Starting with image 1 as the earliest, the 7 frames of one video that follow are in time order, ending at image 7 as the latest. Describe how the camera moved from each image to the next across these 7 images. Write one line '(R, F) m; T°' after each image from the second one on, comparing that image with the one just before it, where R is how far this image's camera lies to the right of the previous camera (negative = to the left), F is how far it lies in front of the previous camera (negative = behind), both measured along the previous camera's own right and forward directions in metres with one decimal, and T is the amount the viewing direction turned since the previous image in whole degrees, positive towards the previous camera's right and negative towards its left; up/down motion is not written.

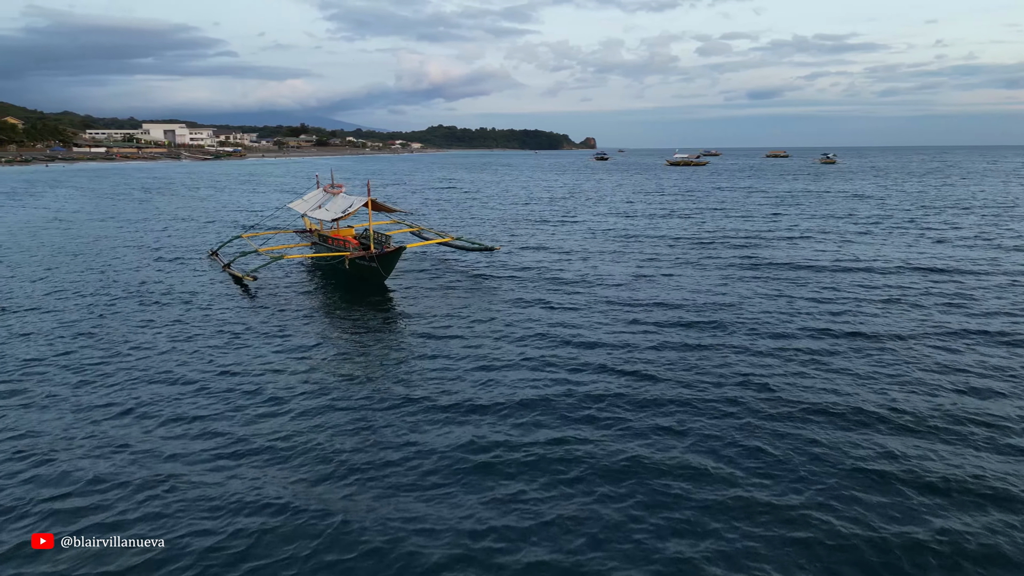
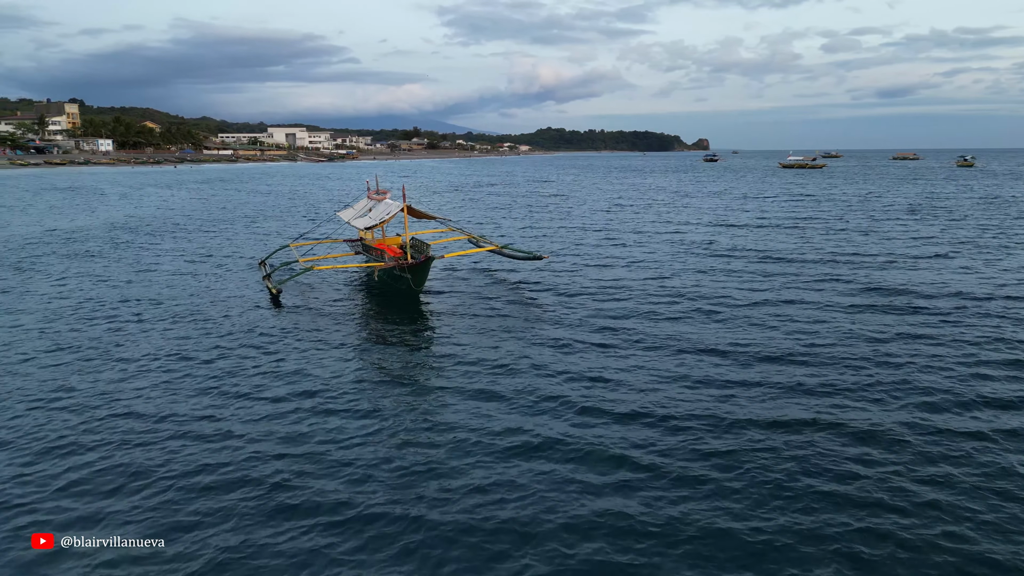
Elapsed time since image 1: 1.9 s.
(+1.4, +1.8) m; -8°
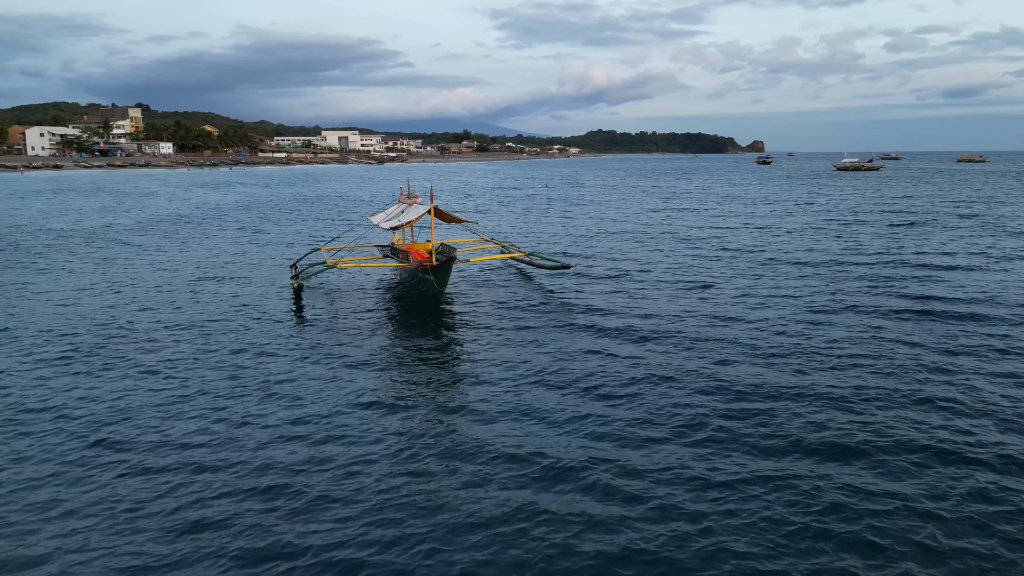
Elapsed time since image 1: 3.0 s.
(+0.7, +0.2) m; -4°
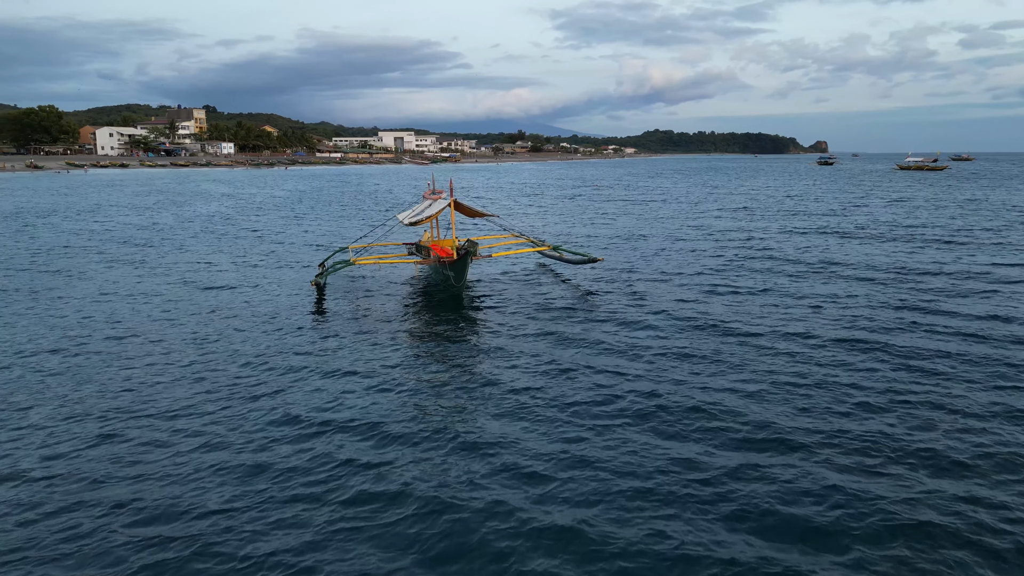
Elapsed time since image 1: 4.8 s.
(+0.9, +0.2) m; -4°
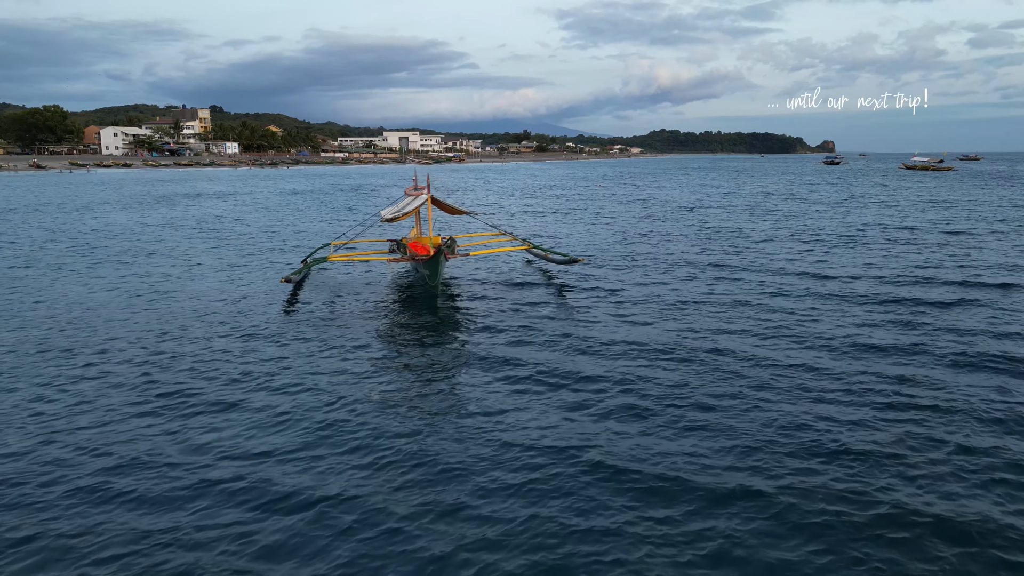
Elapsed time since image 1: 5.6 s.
(+0.7, +0.3) m; 0°
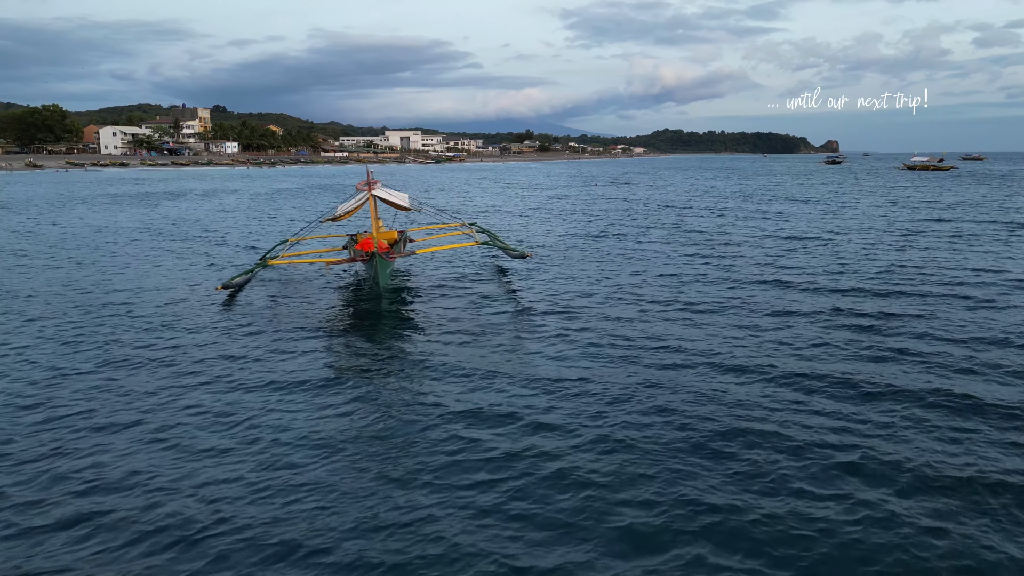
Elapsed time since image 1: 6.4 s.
(+0.9, +0.4) m; 0°
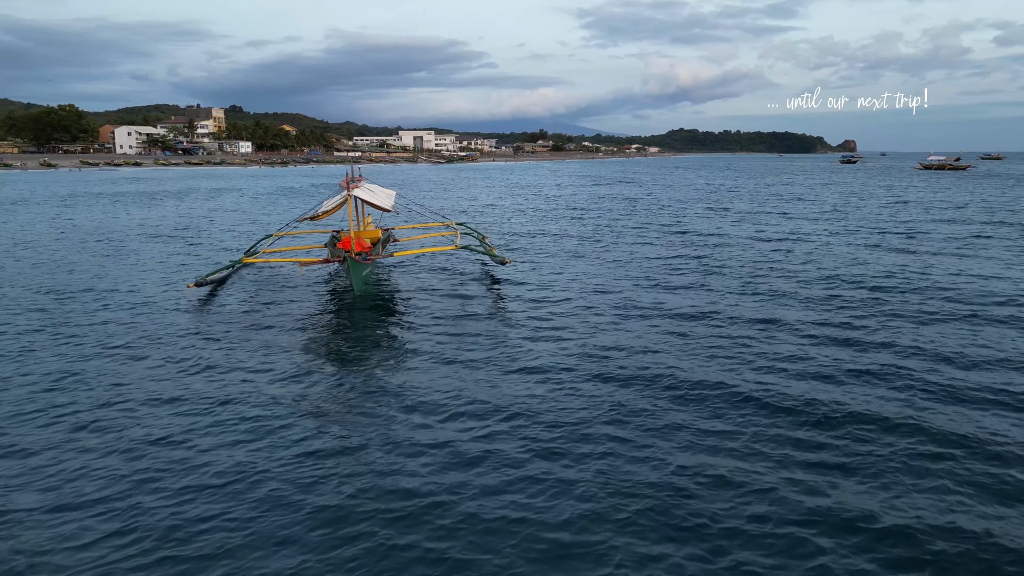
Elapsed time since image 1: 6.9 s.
(+0.6, +0.3) m; -1°
